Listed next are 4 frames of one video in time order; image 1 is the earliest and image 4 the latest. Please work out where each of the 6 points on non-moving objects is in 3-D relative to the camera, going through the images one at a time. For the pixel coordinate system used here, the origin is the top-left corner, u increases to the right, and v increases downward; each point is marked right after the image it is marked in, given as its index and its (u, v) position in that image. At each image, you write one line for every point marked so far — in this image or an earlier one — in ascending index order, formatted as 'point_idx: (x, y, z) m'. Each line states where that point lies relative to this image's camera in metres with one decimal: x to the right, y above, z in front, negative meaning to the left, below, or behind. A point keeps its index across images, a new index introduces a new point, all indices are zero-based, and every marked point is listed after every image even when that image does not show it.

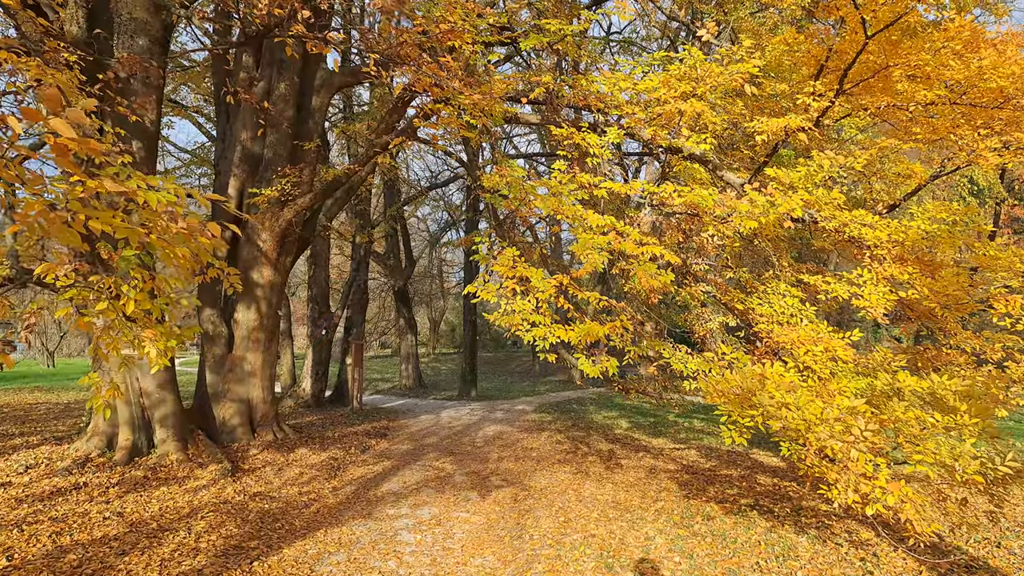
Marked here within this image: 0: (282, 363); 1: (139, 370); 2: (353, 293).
0: (-5.8, -1.9, +18.0) m
1: (-4.4, -1.0, +8.4) m
2: (-4.0, -0.1, +17.5) m
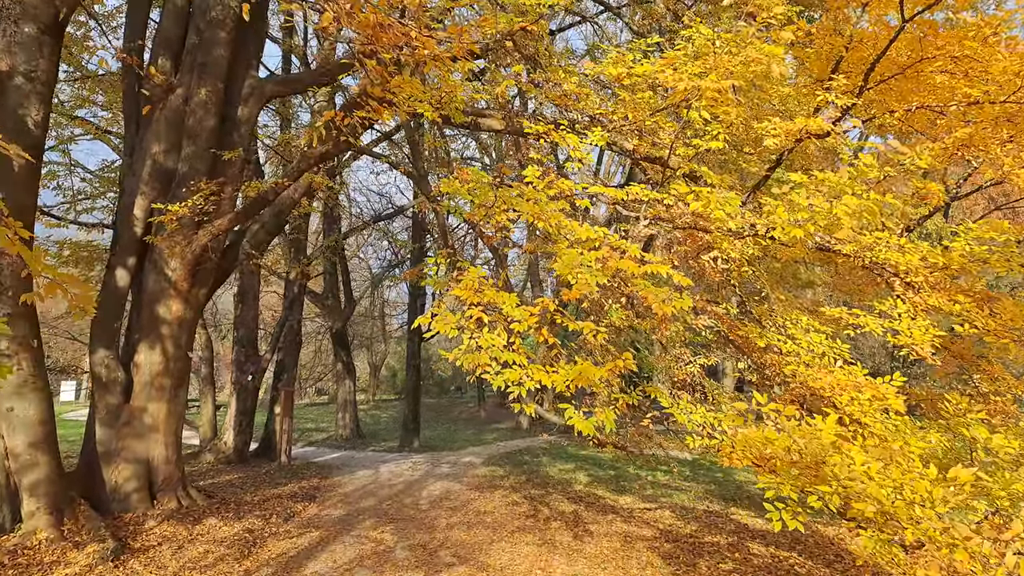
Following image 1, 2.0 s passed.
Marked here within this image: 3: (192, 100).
0: (-7.1, -2.9, +16.1) m
1: (-4.9, -1.3, +6.8) m
2: (-5.1, -1.0, +15.9) m
3: (-3.9, +2.2, +8.5) m
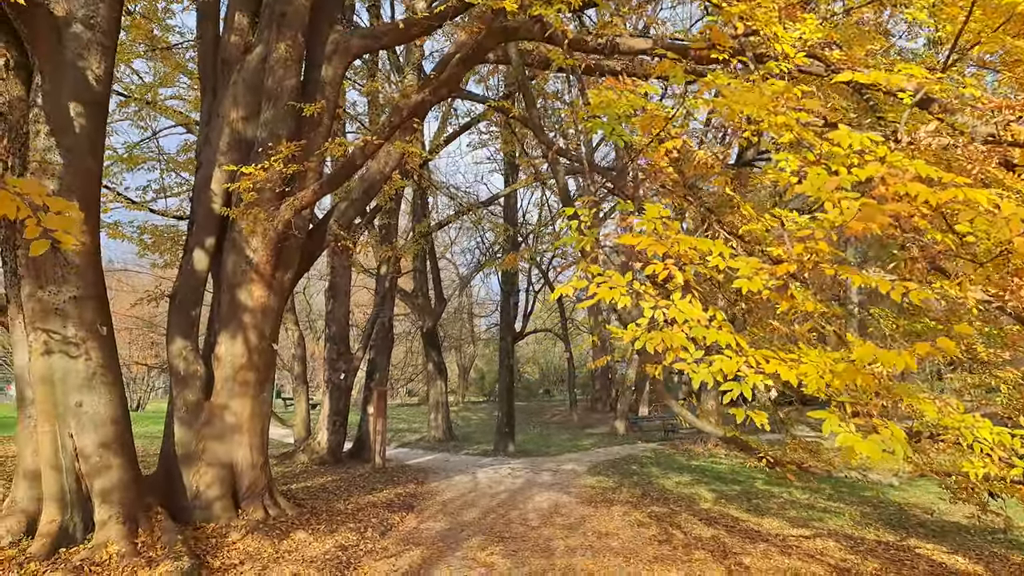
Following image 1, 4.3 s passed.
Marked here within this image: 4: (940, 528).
0: (-4.8, -2.7, +15.5) m
1: (-3.7, -1.1, +5.9) m
2: (-2.9, -0.9, +15.1) m
3: (-2.5, +2.4, +7.5) m
4: (+6.1, -3.4, +10.0) m
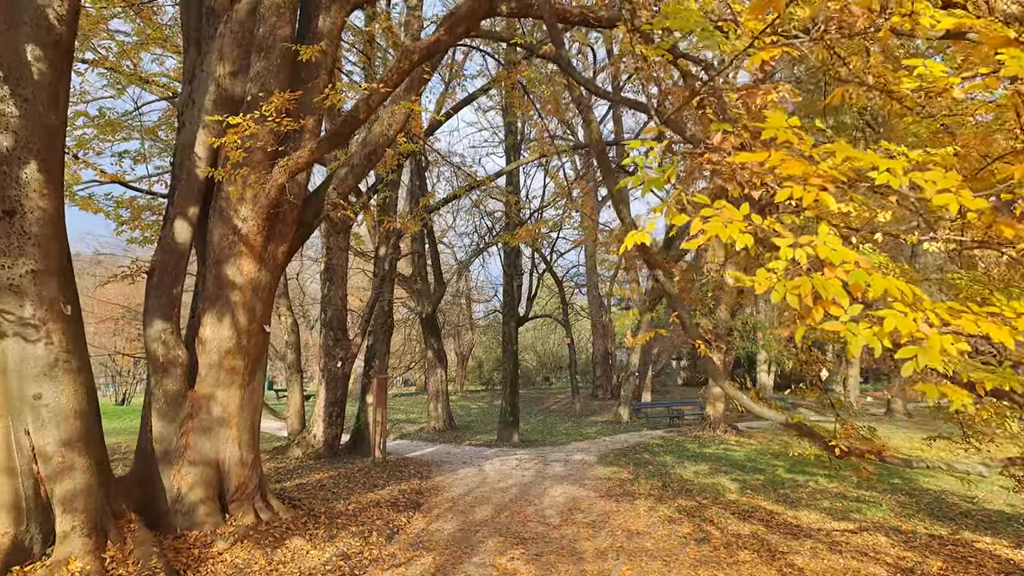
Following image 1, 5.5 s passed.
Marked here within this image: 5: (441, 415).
0: (-4.6, -2.4, +14.7) m
1: (-3.5, -0.9, +5.1) m
2: (-2.8, -0.6, +14.2) m
3: (-2.4, +2.7, +6.6) m
4: (+6.3, -3.0, +9.3) m
5: (-1.9, -3.5, +19.5) m
